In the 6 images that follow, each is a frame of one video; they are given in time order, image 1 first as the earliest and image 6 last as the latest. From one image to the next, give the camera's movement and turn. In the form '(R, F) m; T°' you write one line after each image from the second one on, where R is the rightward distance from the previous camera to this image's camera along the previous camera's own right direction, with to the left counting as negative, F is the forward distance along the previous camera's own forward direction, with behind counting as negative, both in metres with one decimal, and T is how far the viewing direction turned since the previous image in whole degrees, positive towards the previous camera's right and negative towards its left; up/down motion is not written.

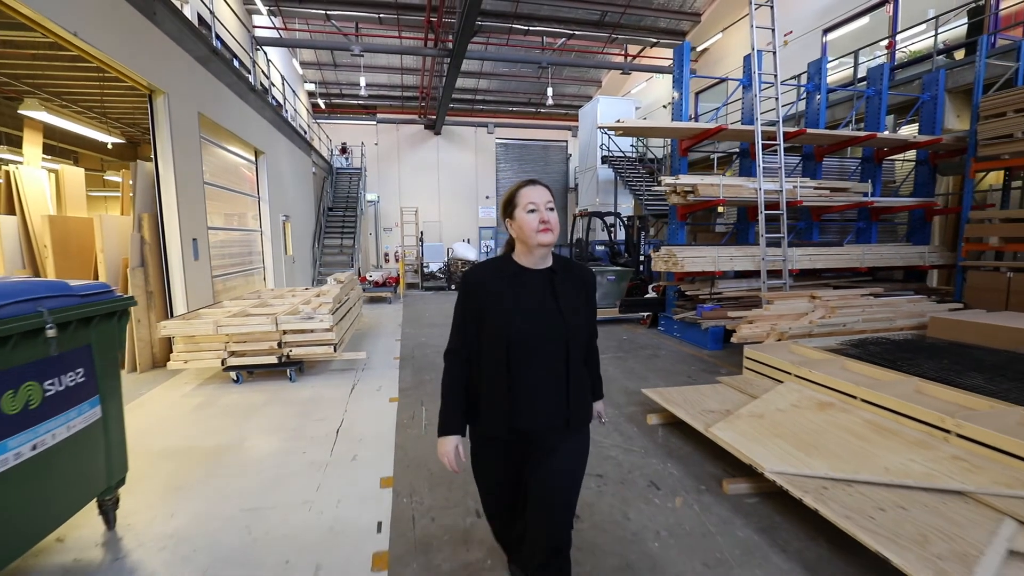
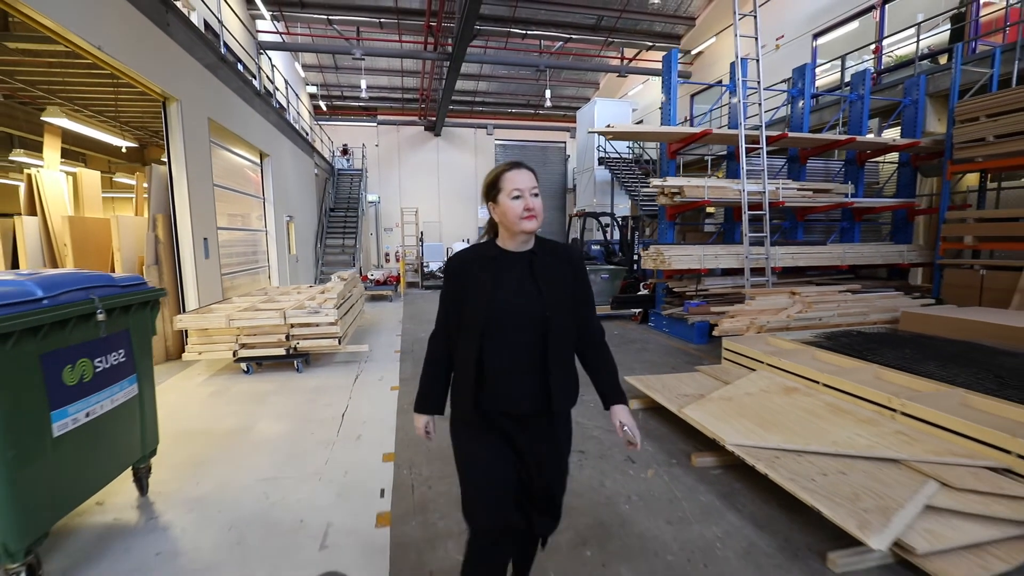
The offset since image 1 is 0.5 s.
(+0.1, -0.2) m; 0°
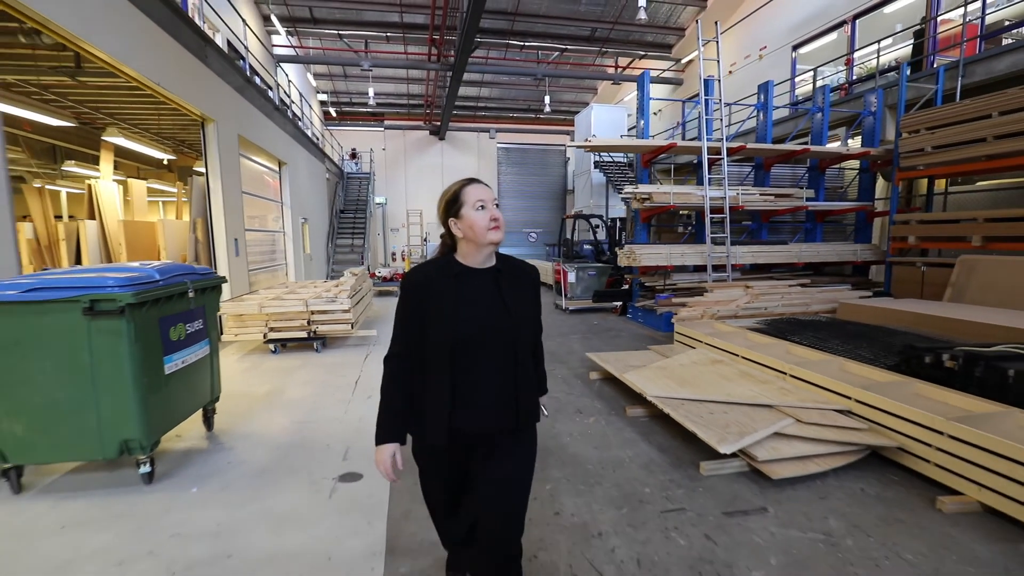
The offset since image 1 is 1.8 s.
(+0.2, -0.7) m; -1°
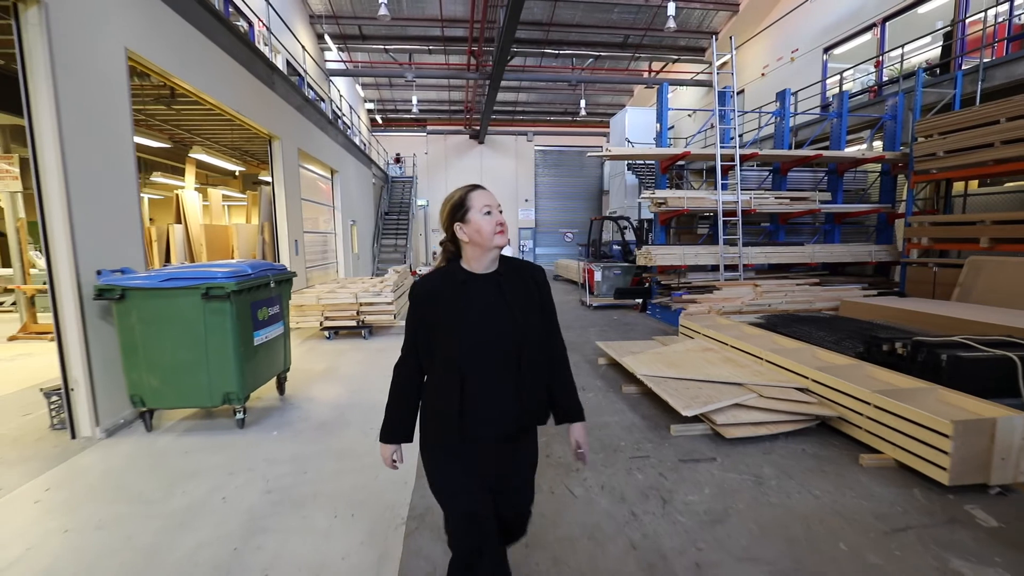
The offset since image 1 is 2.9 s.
(+0.2, -0.6) m; -5°
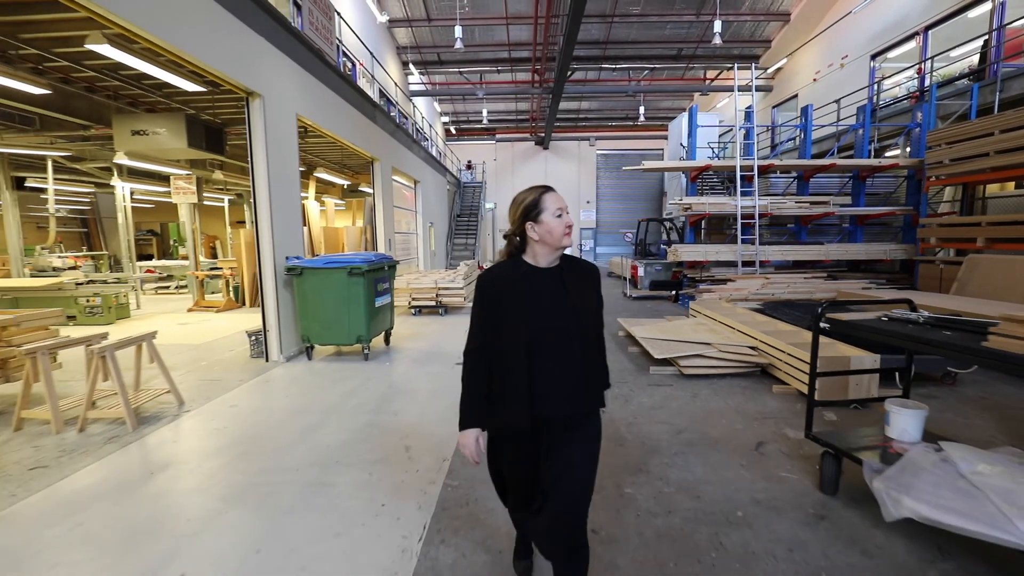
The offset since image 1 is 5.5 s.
(+0.3, -1.4) m; -8°
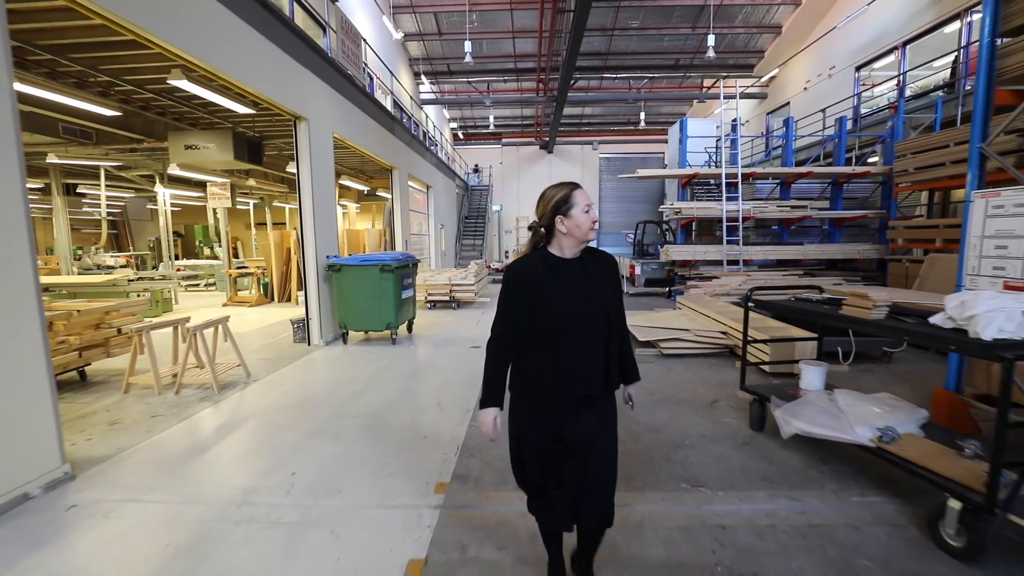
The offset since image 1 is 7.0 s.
(0.0, -0.8) m; -1°
